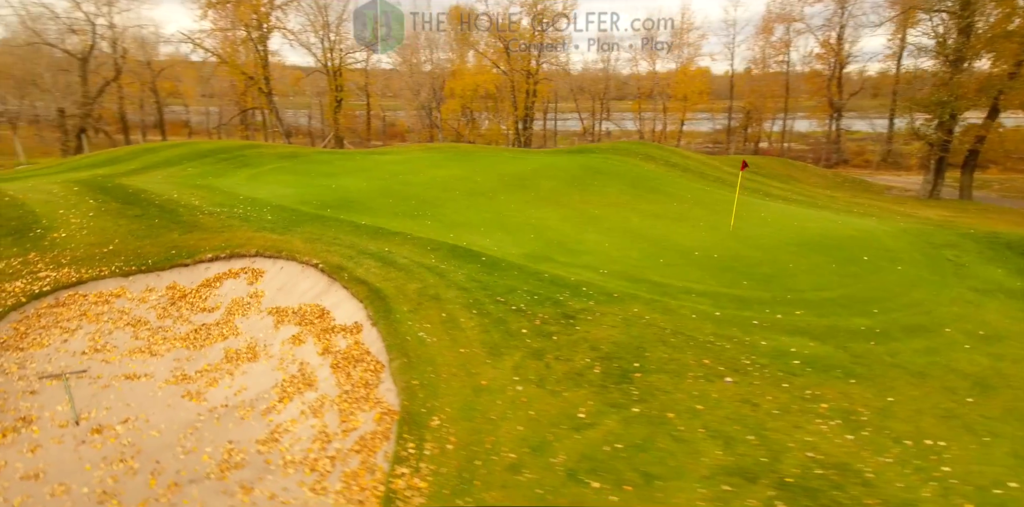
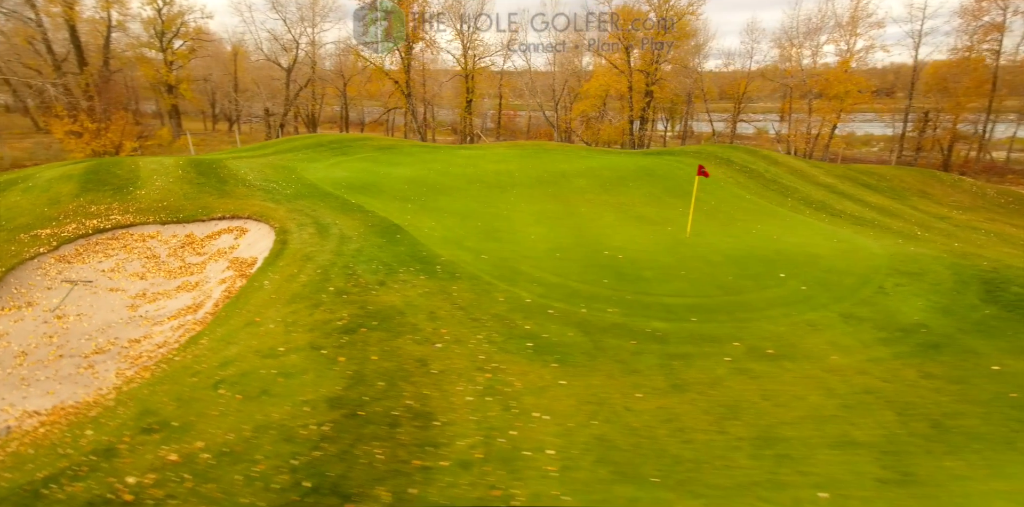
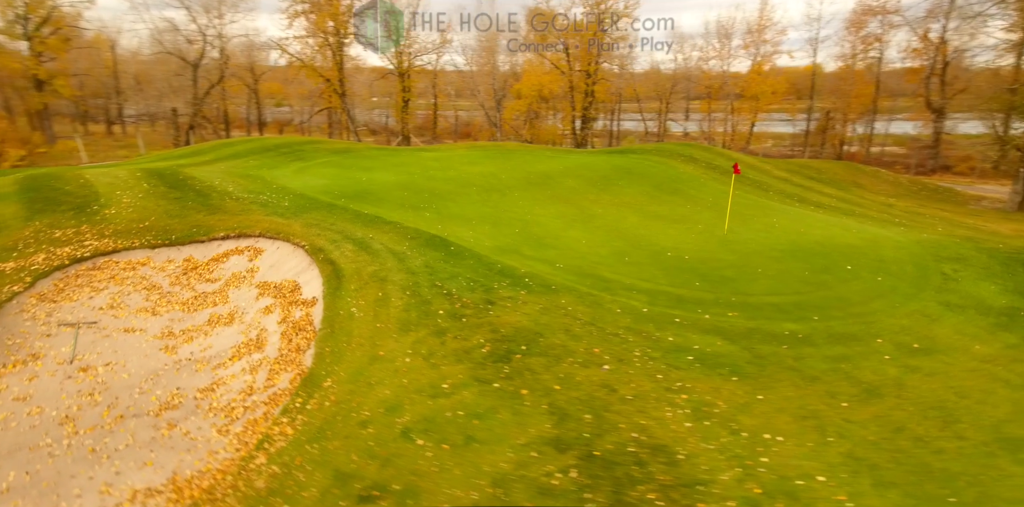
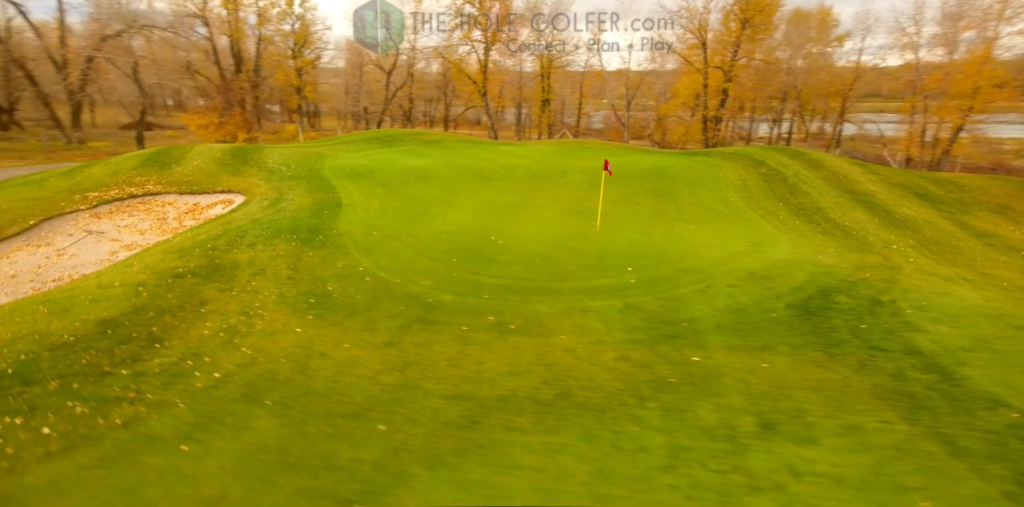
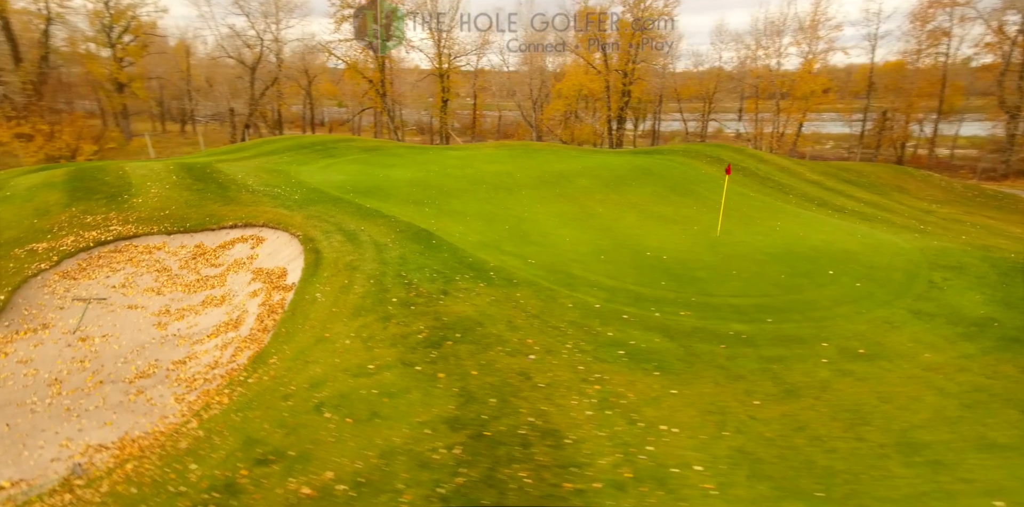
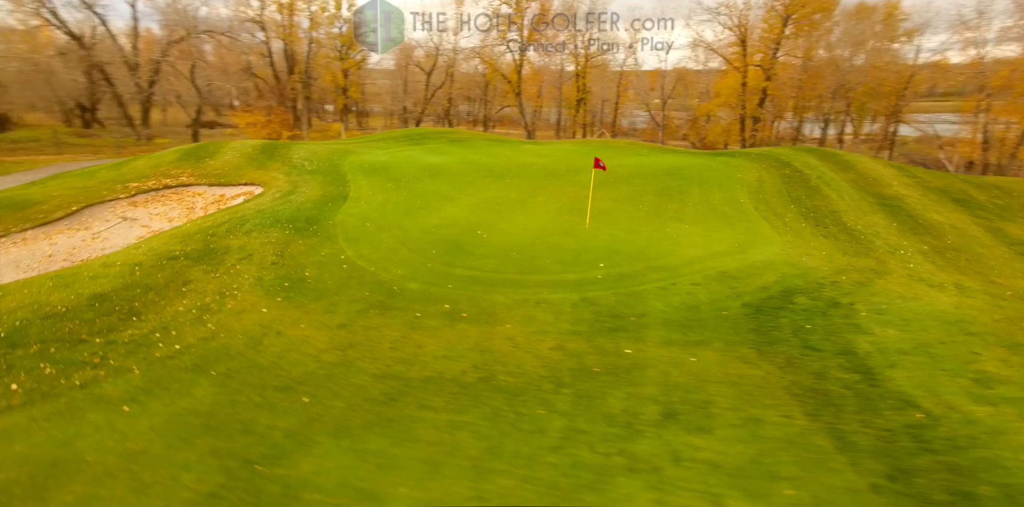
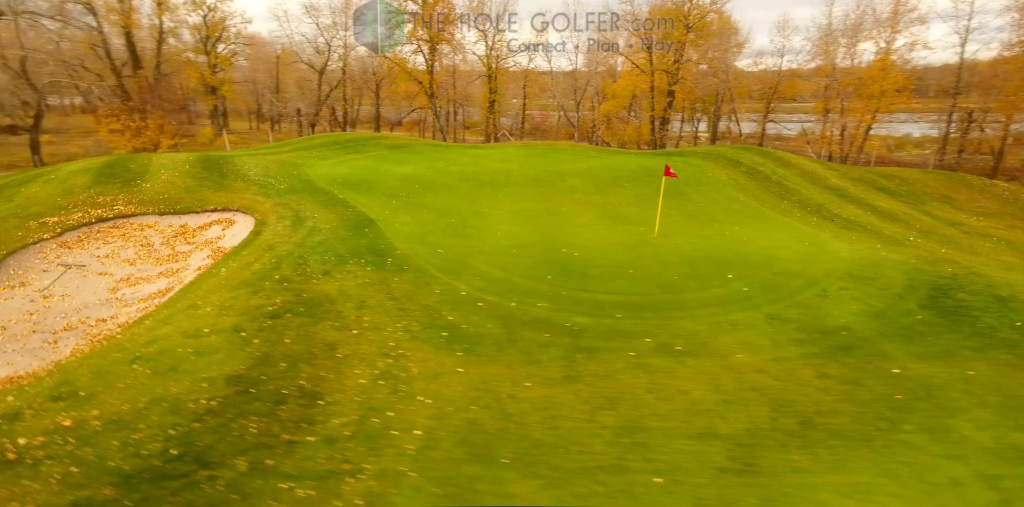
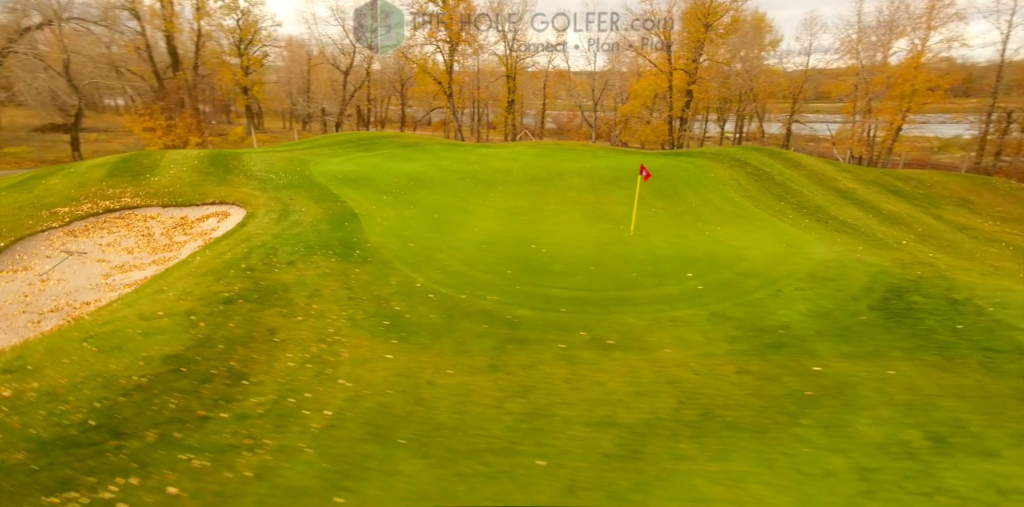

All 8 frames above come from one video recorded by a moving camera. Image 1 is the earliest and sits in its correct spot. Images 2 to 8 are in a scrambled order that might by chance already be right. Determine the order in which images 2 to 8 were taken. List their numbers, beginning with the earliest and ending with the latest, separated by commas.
3, 5, 2, 7, 8, 4, 6
